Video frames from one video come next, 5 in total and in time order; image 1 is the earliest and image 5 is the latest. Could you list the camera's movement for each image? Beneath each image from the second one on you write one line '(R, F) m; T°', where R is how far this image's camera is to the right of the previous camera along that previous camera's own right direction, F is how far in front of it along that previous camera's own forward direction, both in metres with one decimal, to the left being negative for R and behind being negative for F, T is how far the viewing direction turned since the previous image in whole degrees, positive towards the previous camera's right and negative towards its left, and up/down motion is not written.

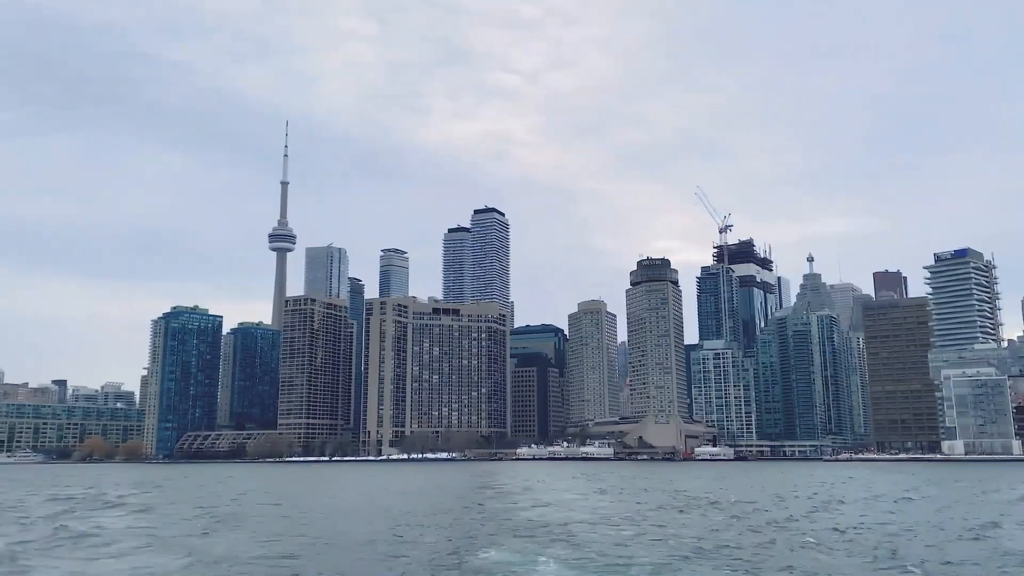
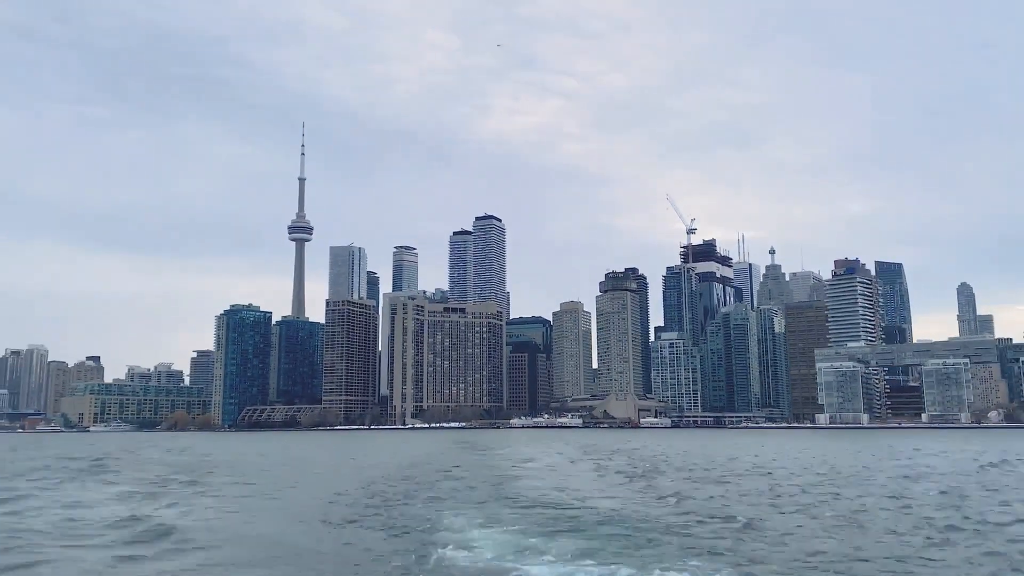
(+0.7, -42.3) m; 0°
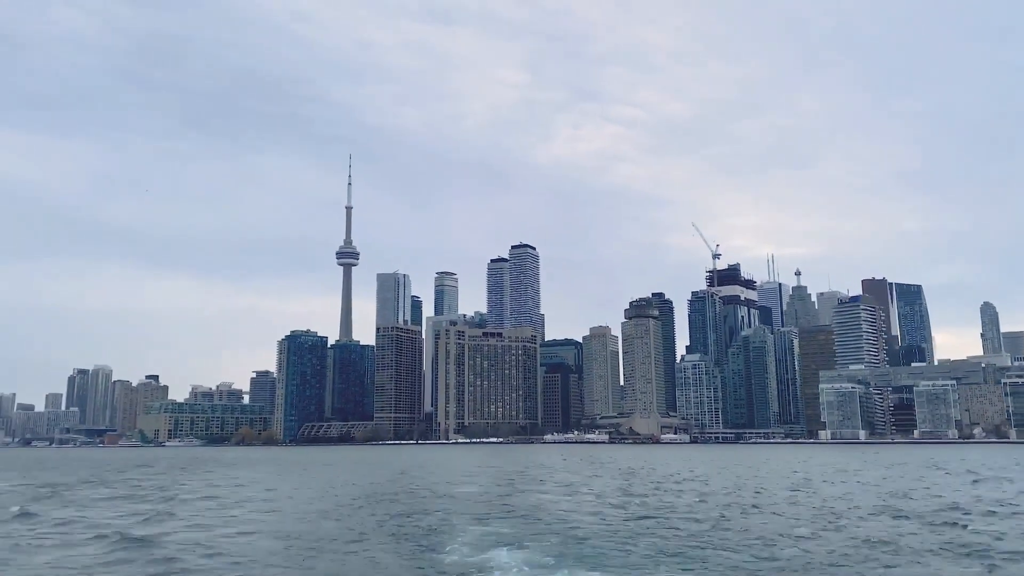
(+1.5, -19.8) m; -3°
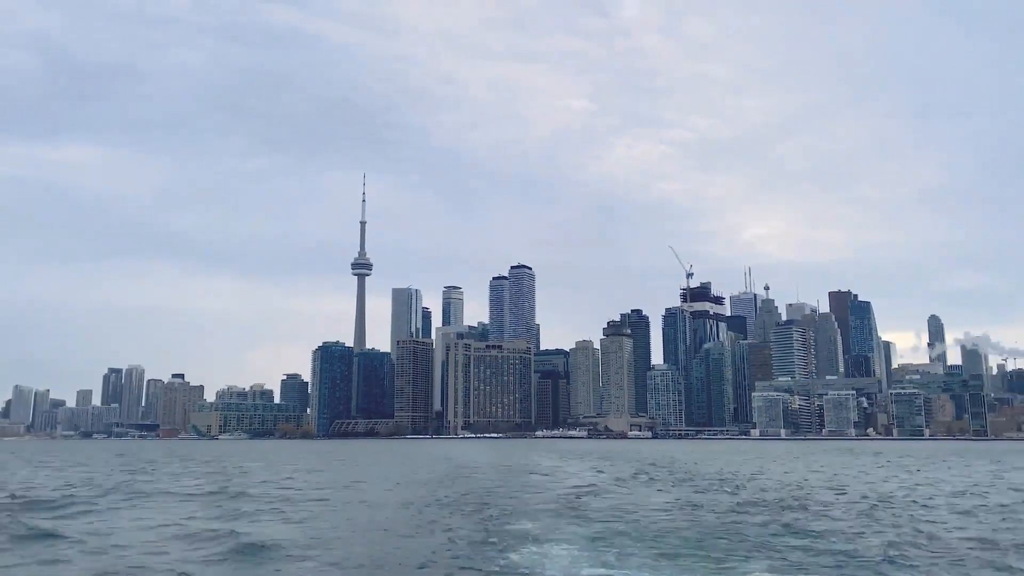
(+0.5, -45.3) m; 0°
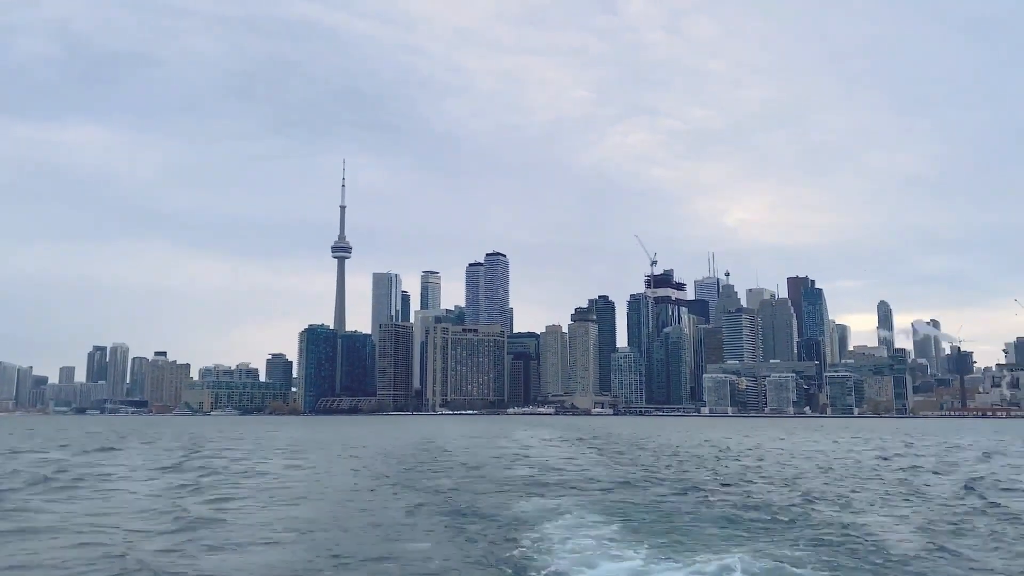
(0.0, -20.8) m; +2°
